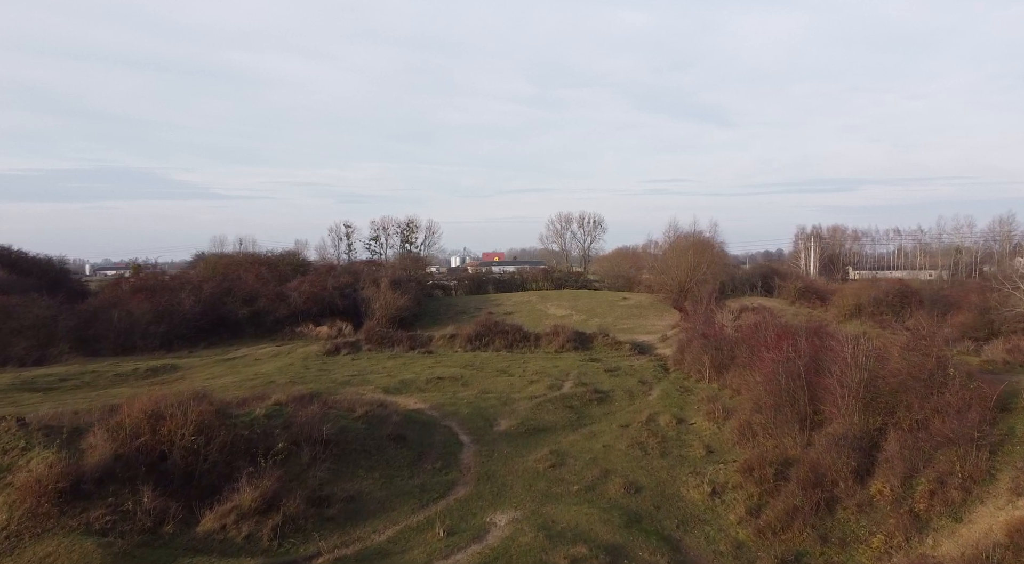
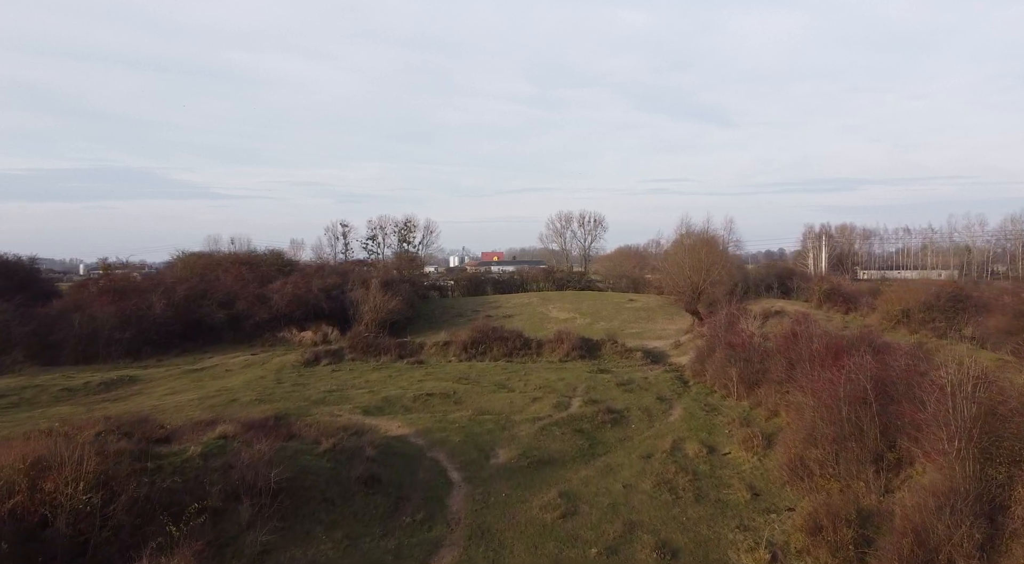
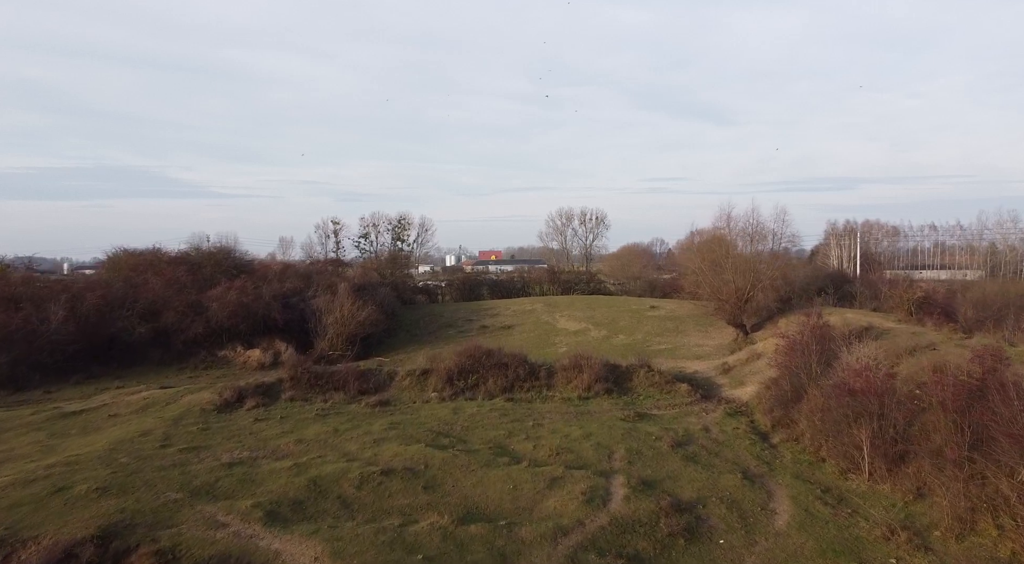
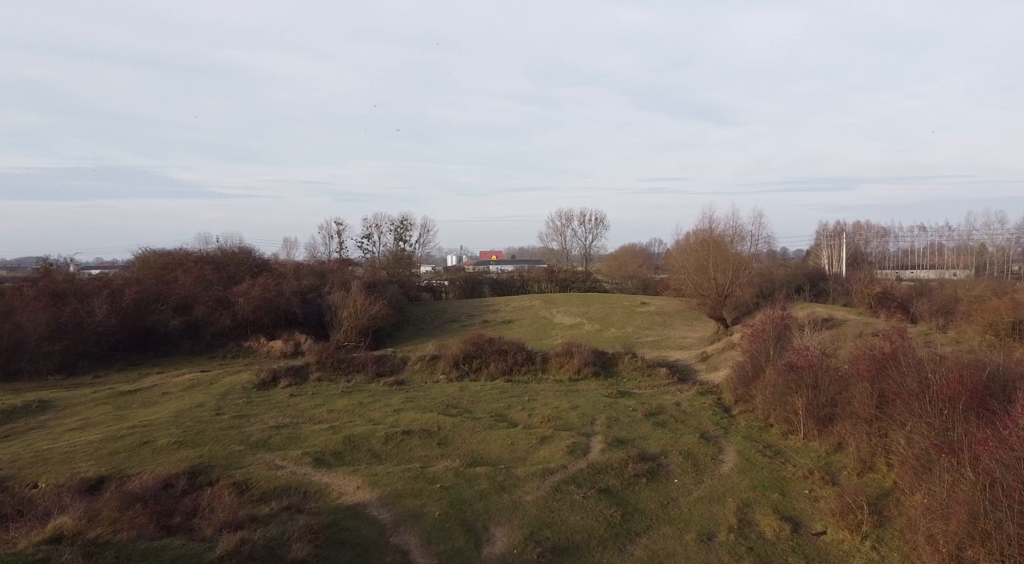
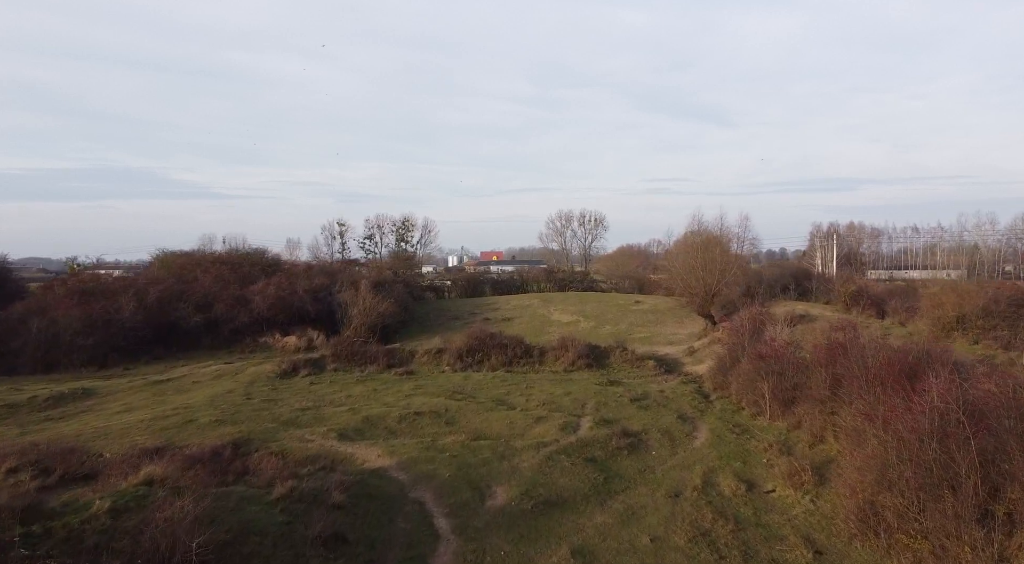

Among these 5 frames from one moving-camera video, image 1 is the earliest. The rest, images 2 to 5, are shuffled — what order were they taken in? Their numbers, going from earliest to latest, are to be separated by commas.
2, 5, 4, 3
